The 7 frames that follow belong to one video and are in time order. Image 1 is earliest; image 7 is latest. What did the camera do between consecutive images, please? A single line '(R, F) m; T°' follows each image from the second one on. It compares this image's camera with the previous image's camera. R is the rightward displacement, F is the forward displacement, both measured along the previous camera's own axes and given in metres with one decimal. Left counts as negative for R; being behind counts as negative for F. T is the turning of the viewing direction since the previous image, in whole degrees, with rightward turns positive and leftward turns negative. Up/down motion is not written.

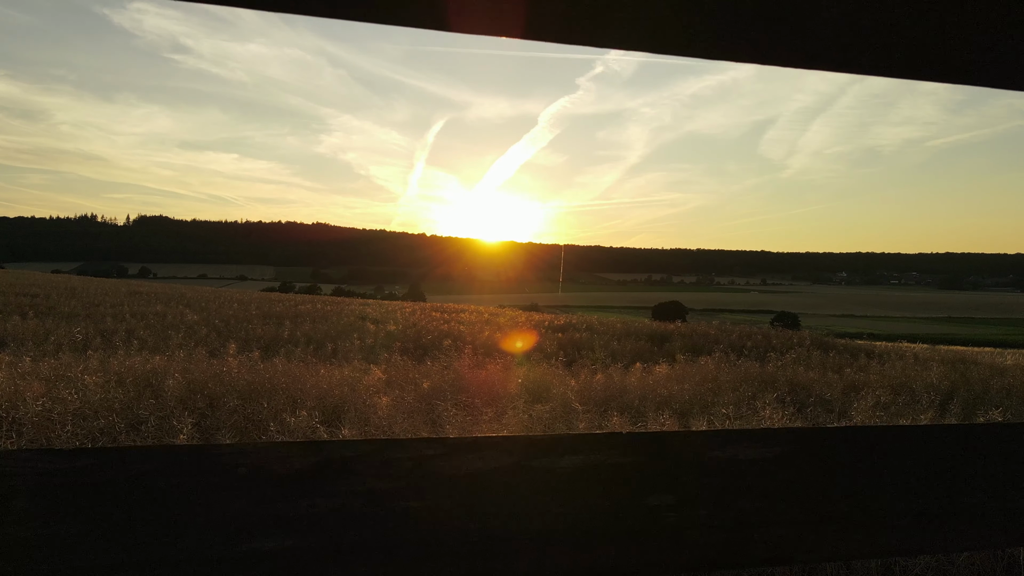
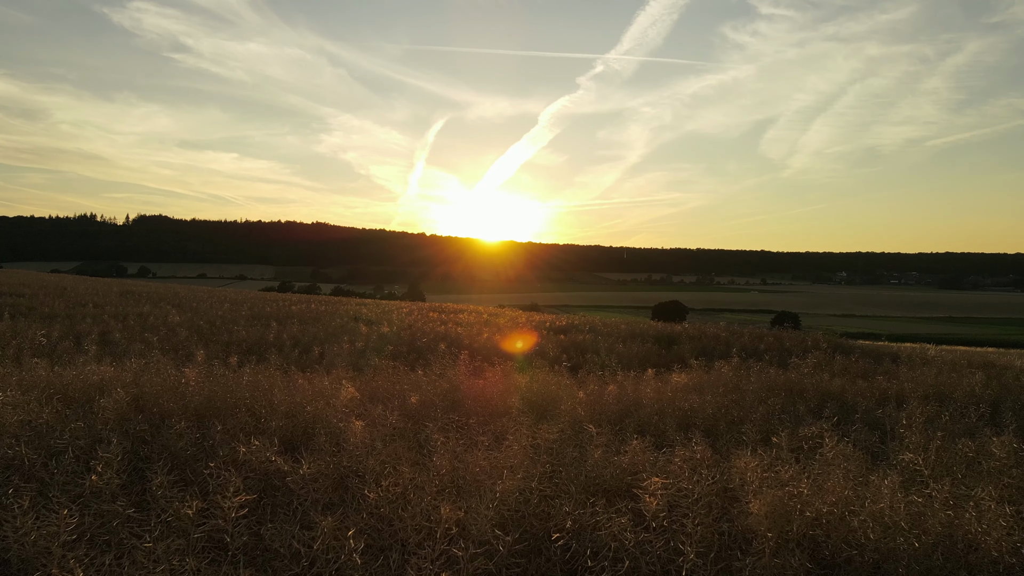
(0.0, +0.7) m; 0°
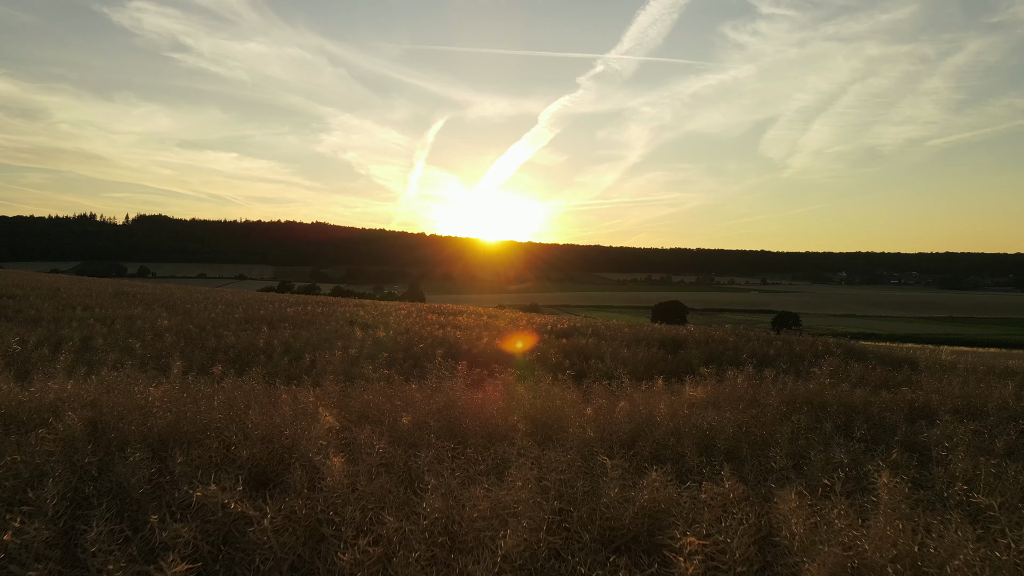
(0.0, +0.5) m; 0°
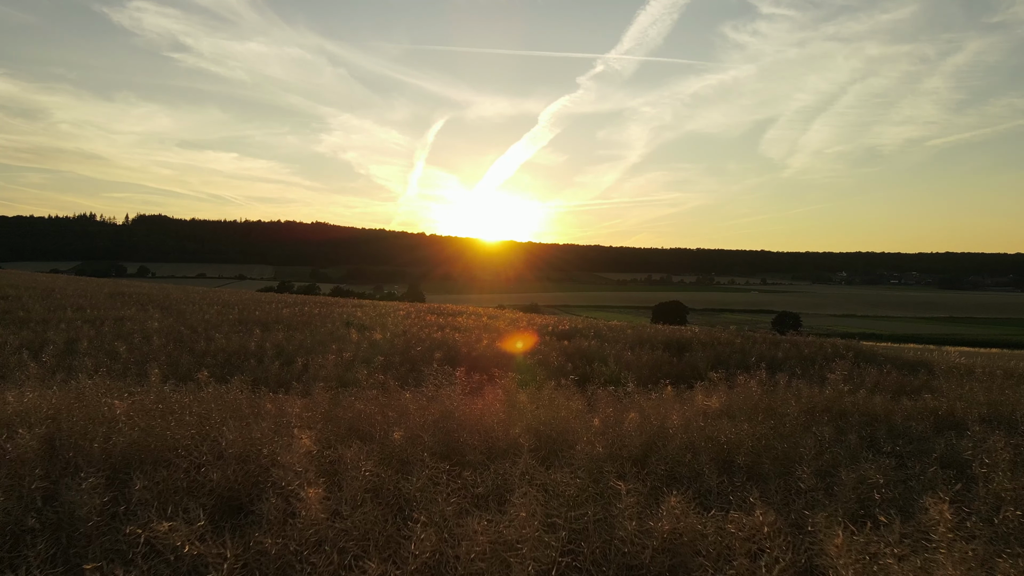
(0.0, +0.4) m; 0°
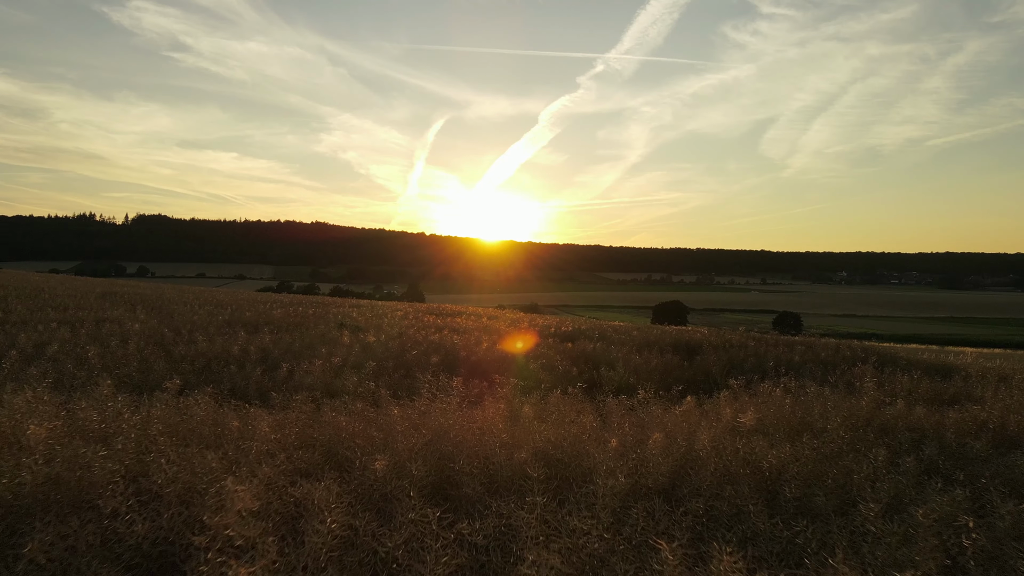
(0.0, +0.7) m; 0°
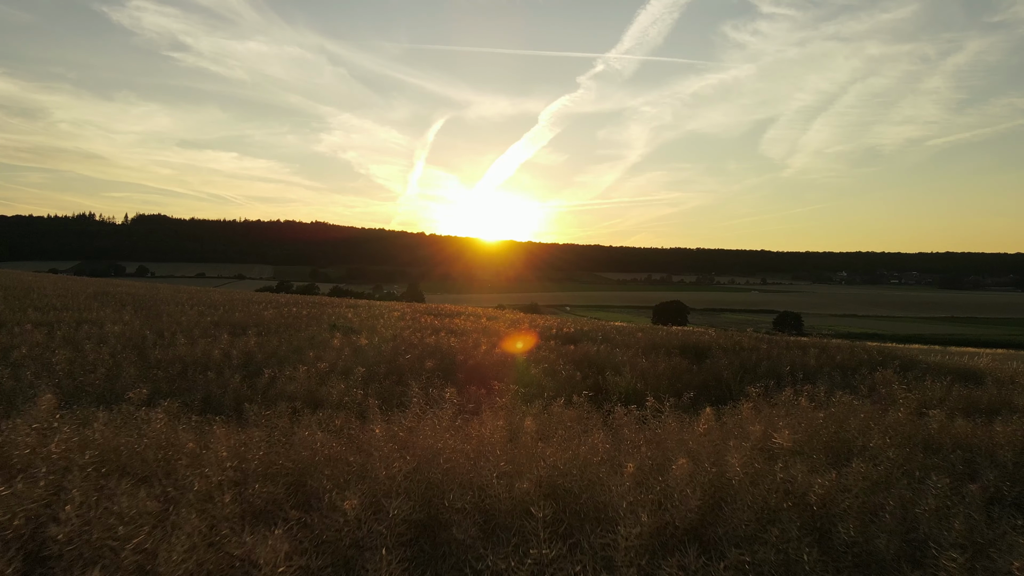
(0.0, +0.6) m; 0°
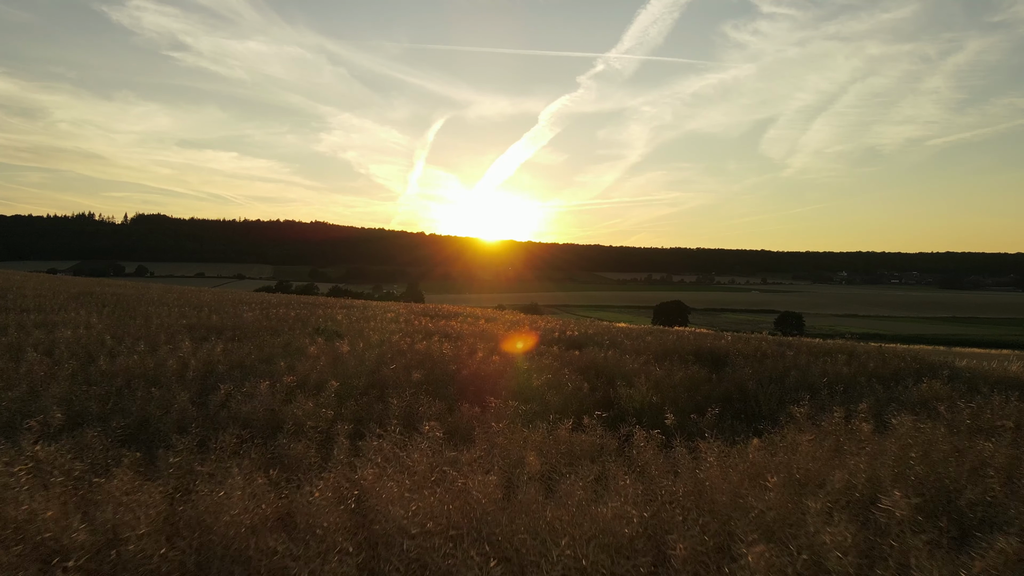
(0.0, +1.2) m; 0°
